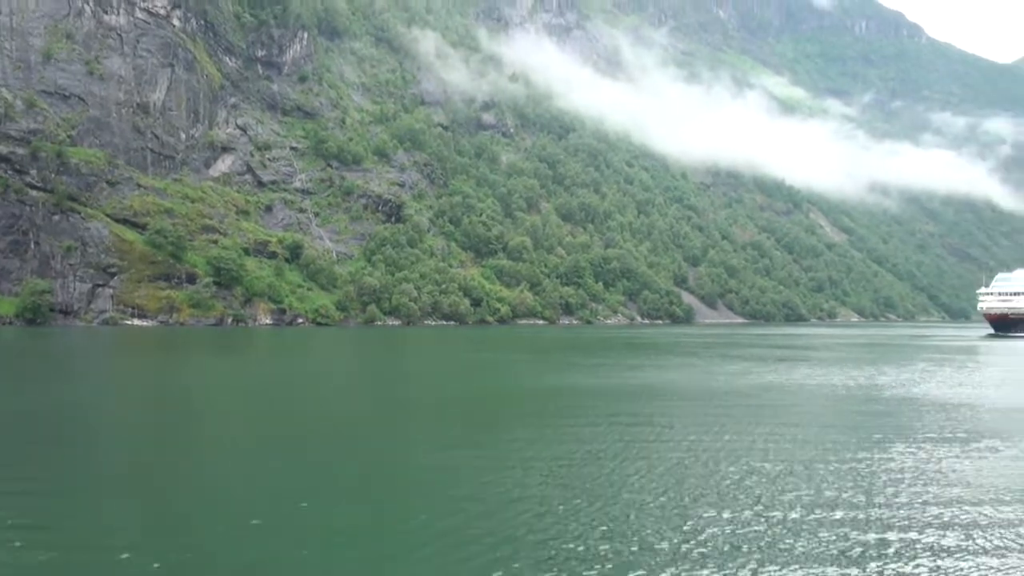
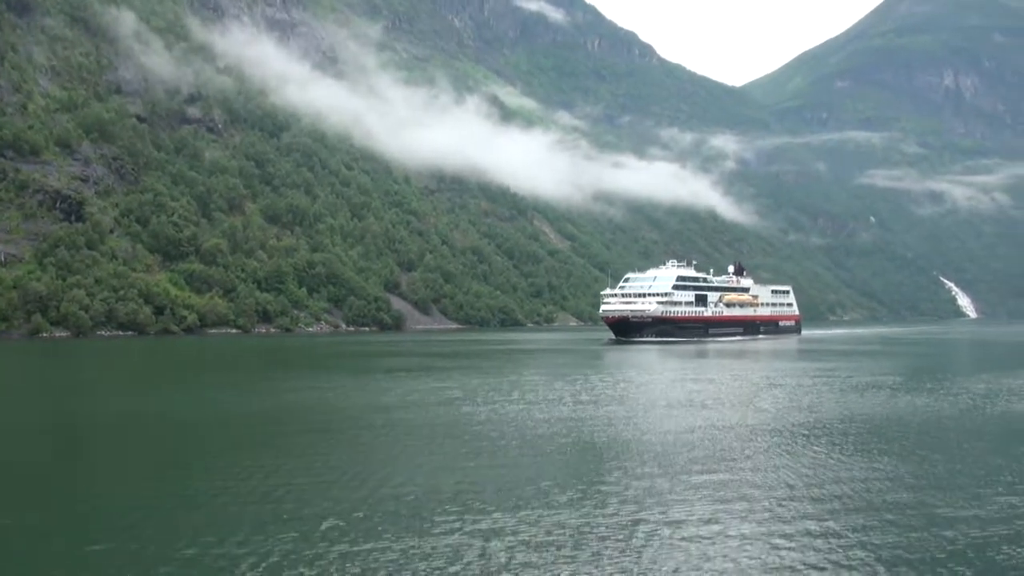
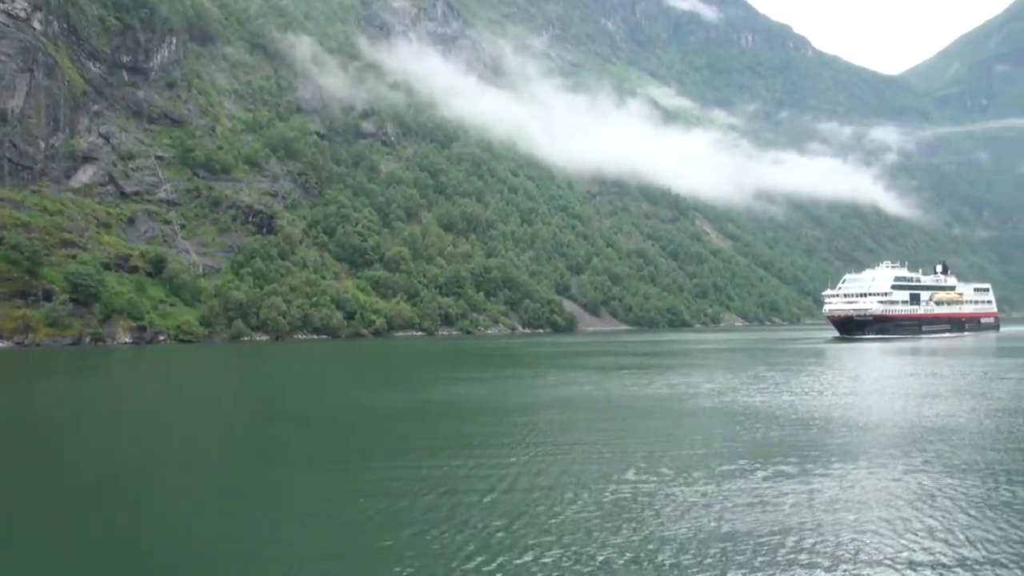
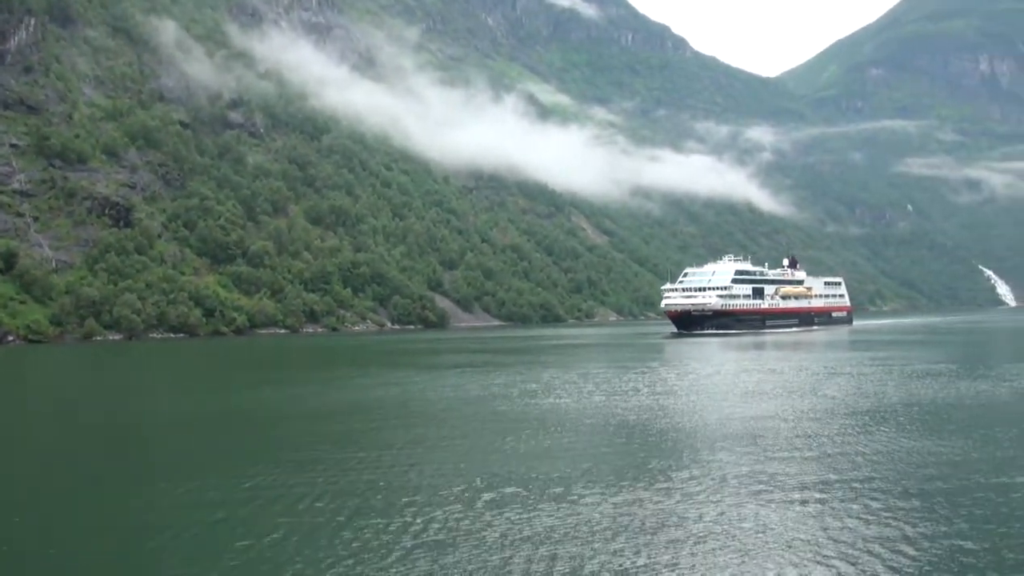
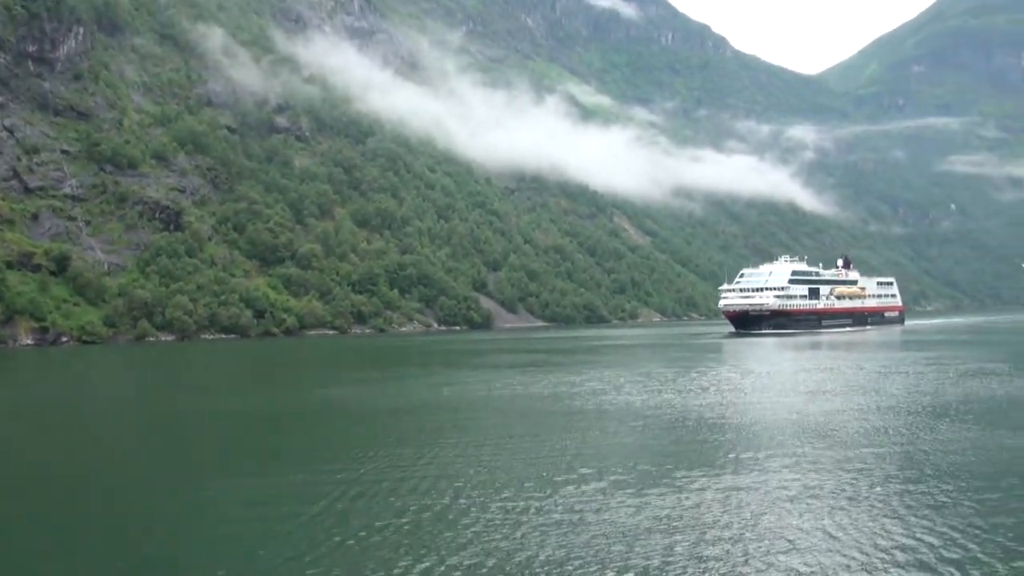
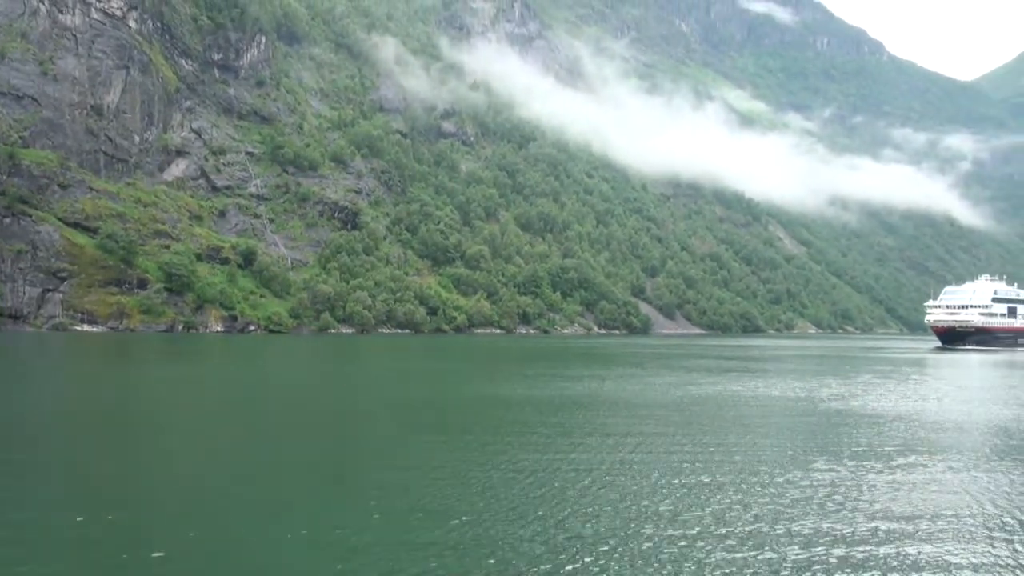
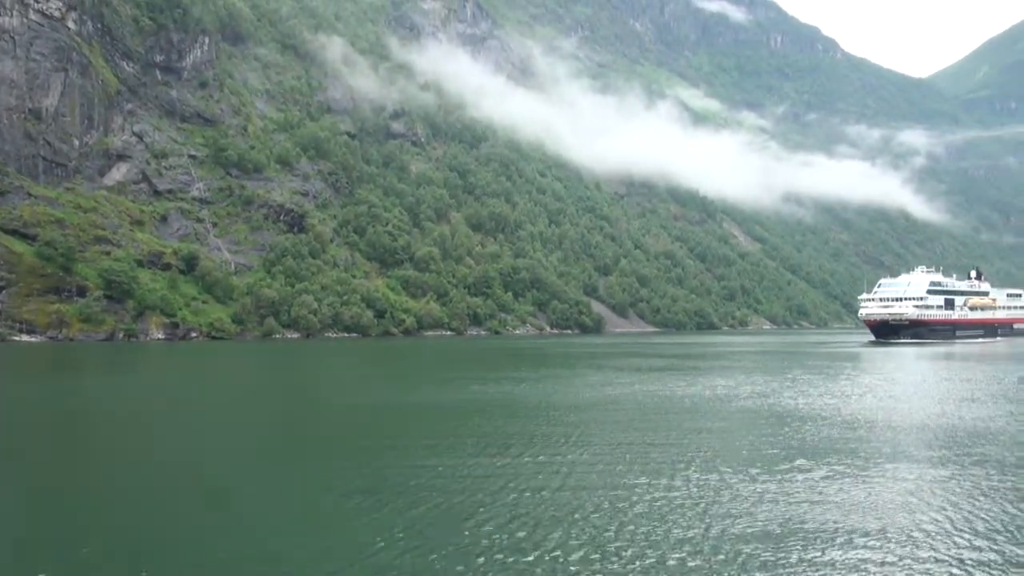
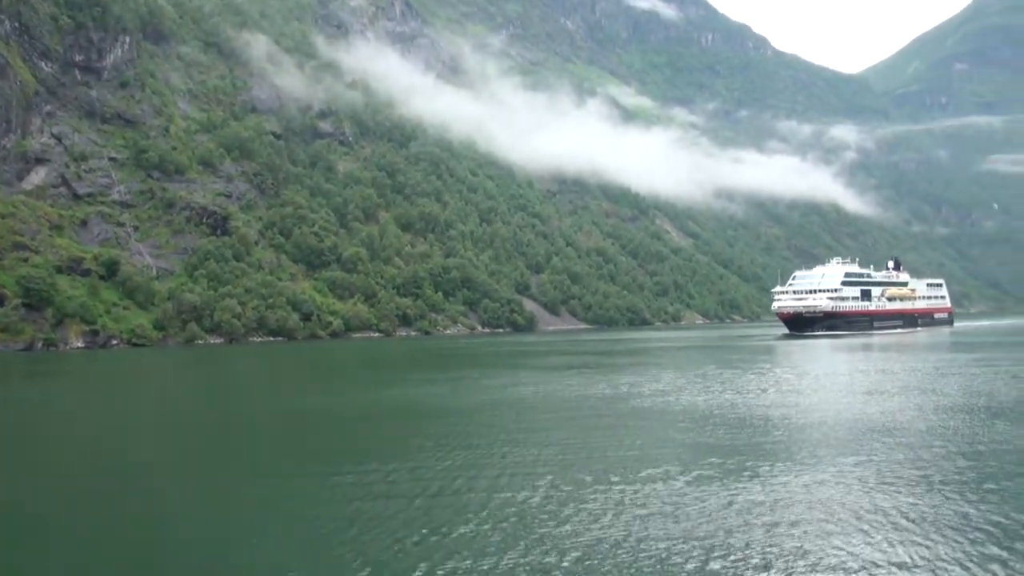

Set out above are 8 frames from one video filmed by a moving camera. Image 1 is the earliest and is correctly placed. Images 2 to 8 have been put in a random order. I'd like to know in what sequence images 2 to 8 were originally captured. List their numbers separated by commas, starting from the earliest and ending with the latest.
6, 7, 3, 8, 5, 4, 2
